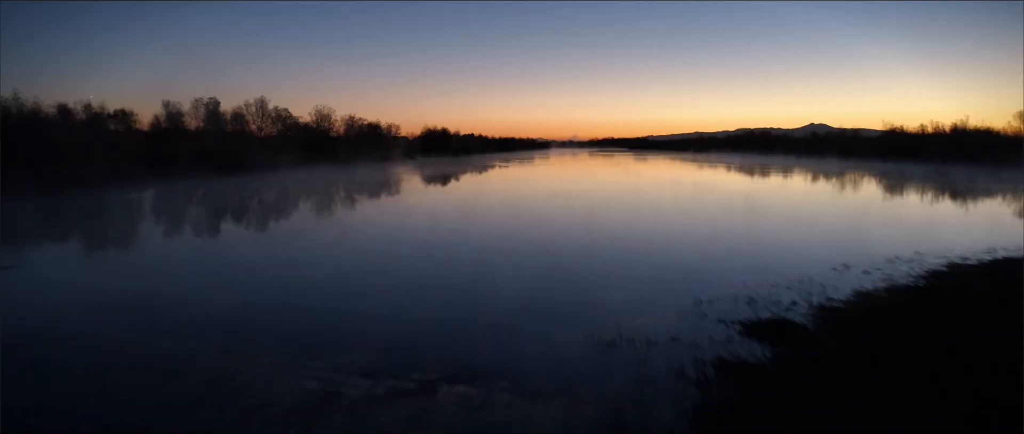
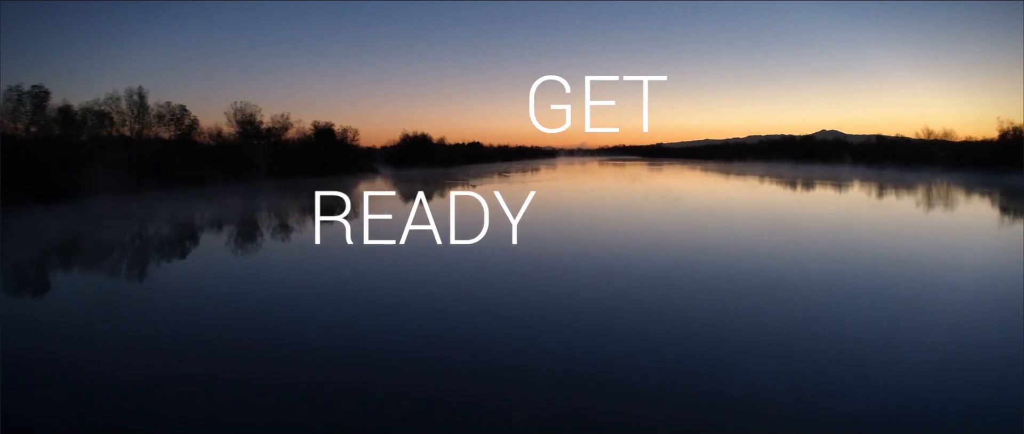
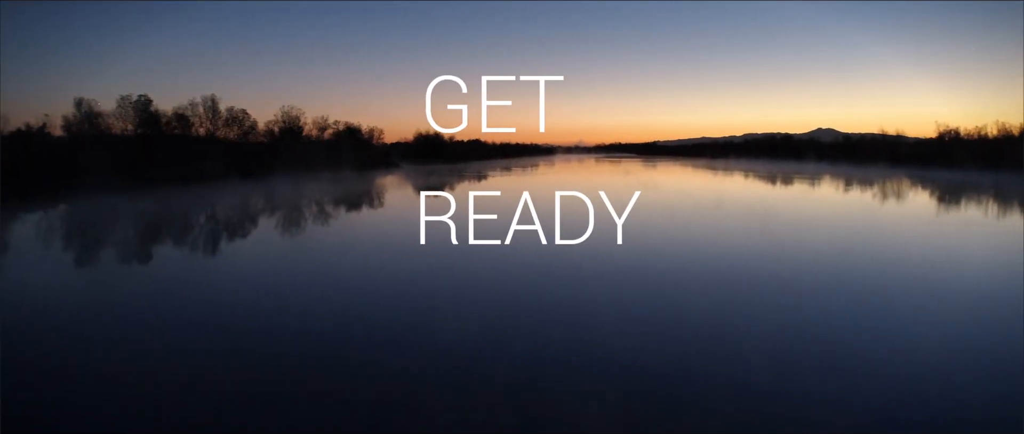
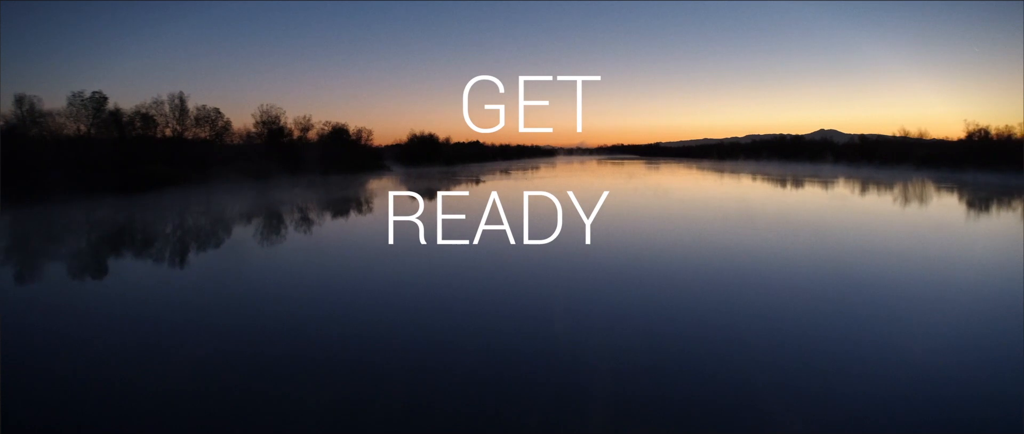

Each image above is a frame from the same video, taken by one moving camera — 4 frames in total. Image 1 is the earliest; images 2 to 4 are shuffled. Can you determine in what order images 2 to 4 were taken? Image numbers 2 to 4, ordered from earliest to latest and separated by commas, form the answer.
3, 4, 2
